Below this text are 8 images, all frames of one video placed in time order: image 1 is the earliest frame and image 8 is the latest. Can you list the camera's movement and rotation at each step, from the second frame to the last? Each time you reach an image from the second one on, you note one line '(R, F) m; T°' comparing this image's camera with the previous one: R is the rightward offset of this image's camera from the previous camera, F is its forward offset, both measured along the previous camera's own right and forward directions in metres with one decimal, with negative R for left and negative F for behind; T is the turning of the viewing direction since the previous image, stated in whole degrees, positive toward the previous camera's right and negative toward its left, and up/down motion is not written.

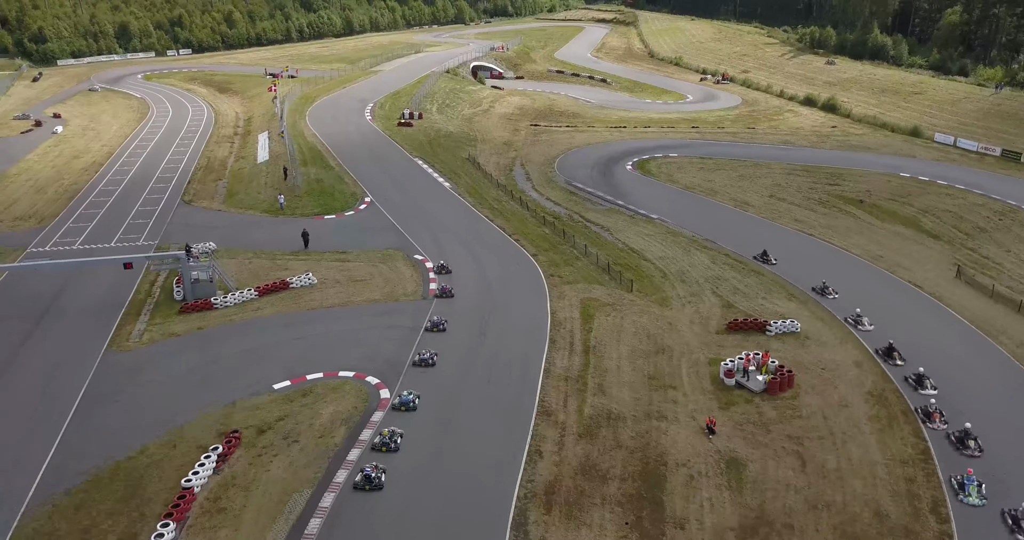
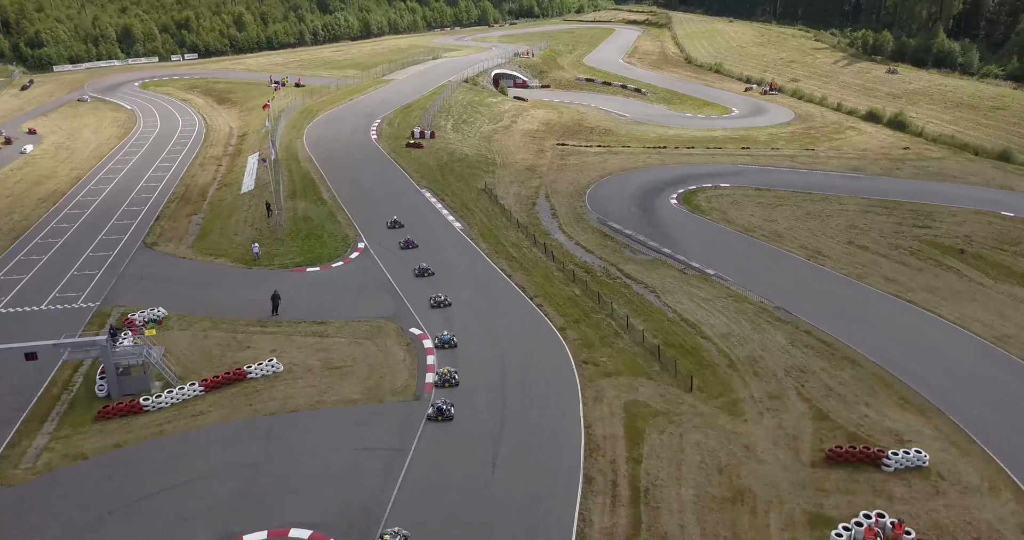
(0.0, +7.8) m; -2°
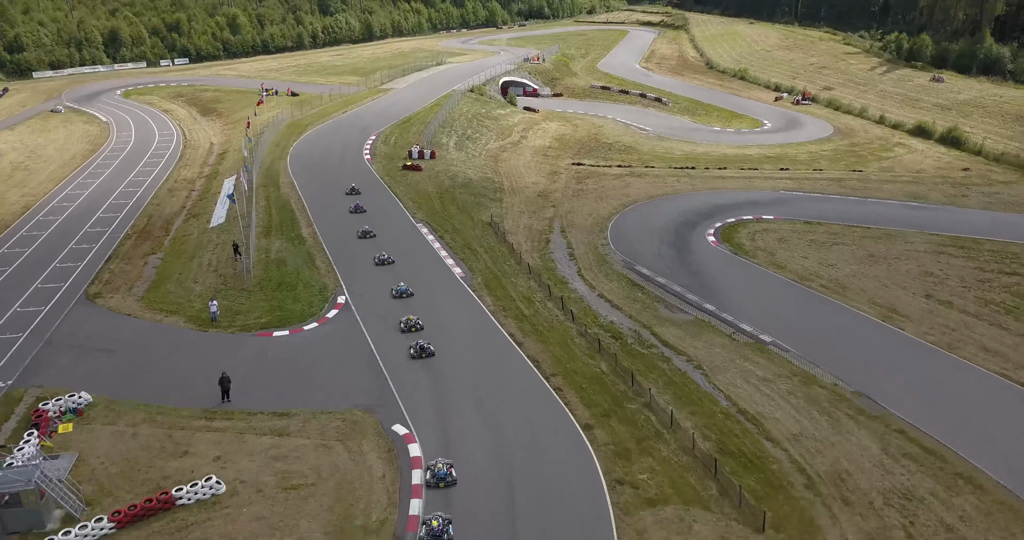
(-0.1, +6.3) m; -1°
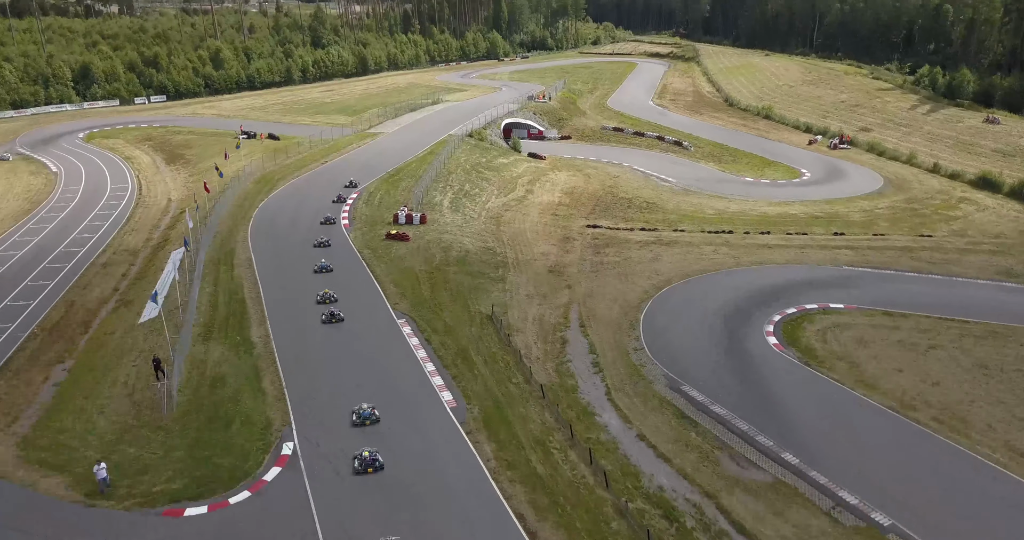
(-0.2, +8.1) m; 0°
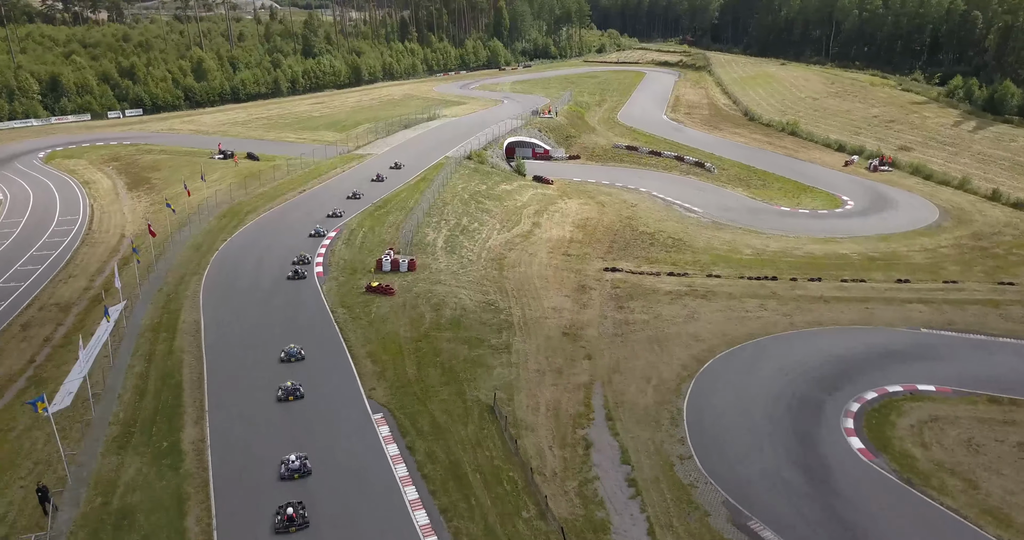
(-0.2, +6.8) m; 0°
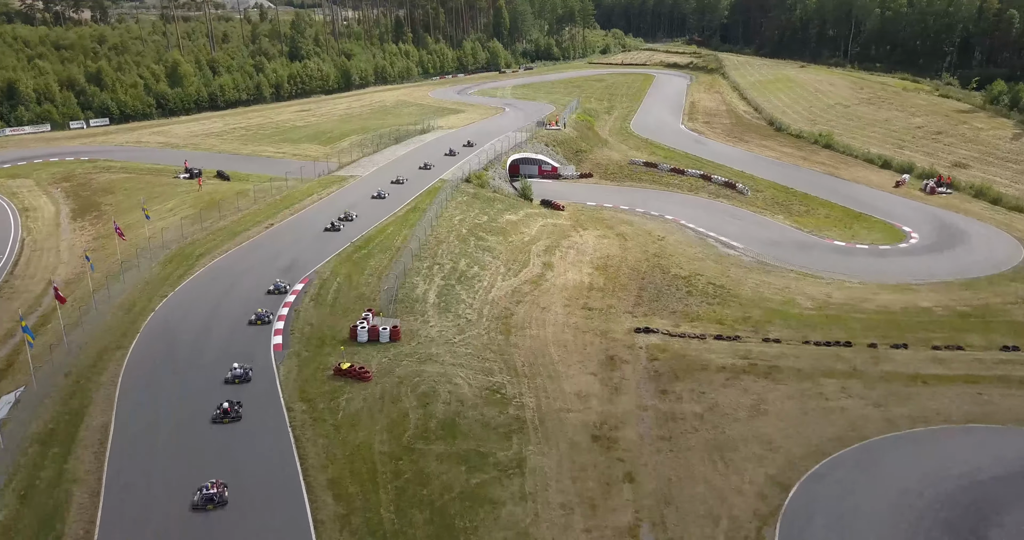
(-0.4, +7.6) m; 0°
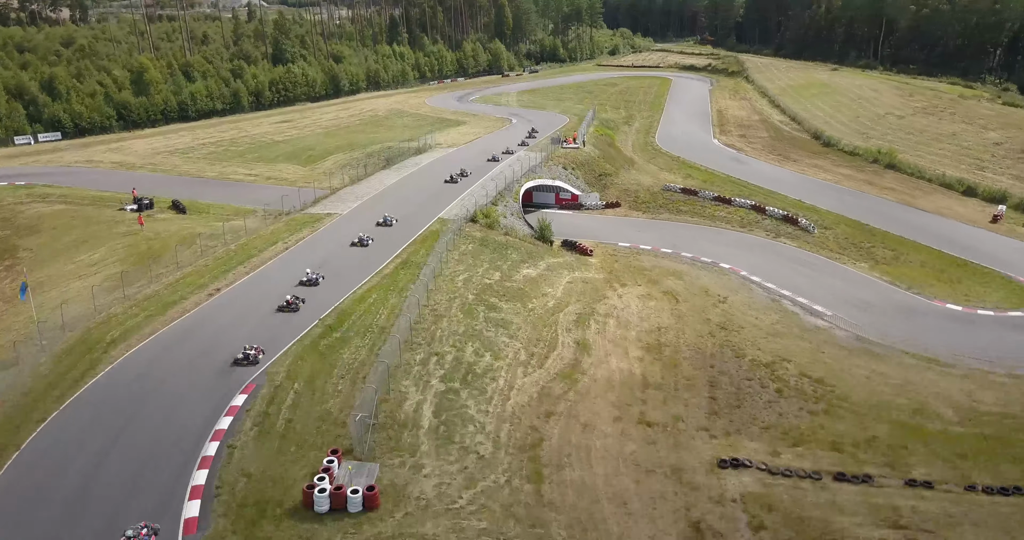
(-0.9, +9.7) m; 0°
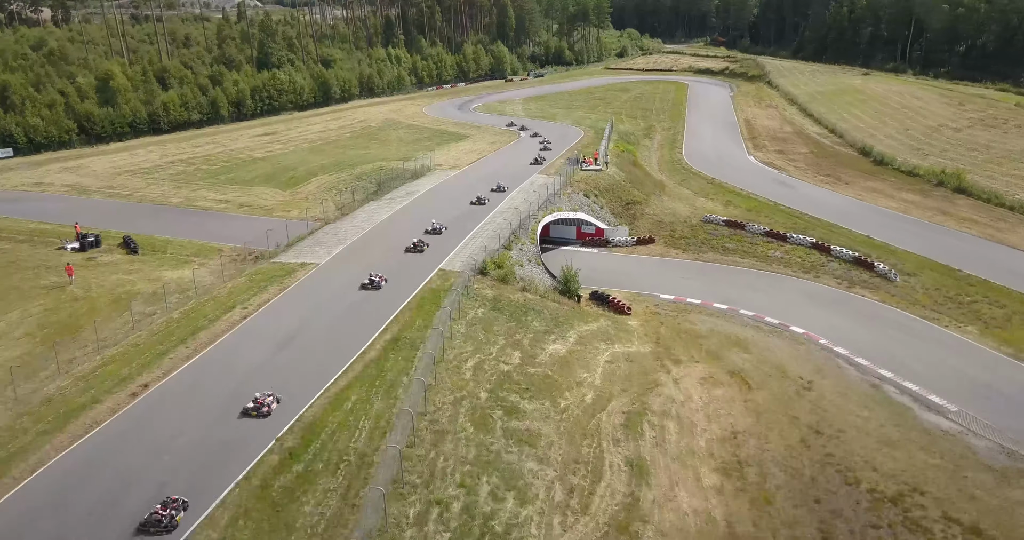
(-0.9, +7.8) m; 0°
